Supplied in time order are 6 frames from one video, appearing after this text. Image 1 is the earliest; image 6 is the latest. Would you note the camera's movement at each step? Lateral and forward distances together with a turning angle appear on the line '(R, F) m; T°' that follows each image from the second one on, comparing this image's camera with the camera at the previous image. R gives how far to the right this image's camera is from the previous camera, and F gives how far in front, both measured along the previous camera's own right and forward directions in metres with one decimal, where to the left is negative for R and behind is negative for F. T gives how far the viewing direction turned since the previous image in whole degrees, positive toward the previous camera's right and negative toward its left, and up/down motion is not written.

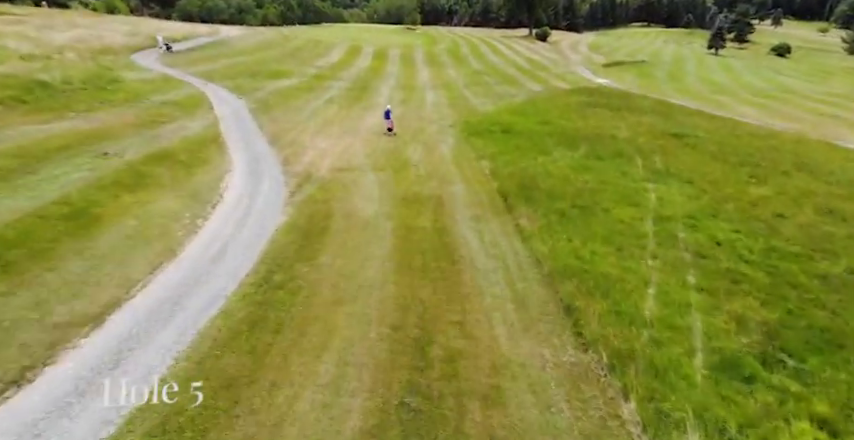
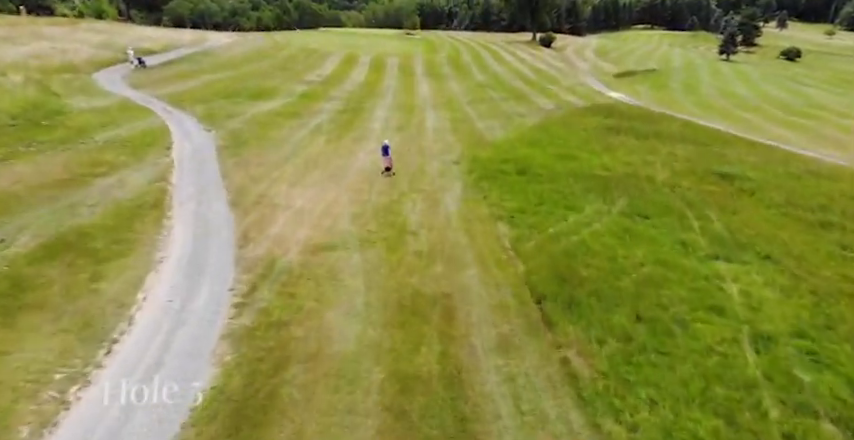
(-0.1, +2.8) m; 0°
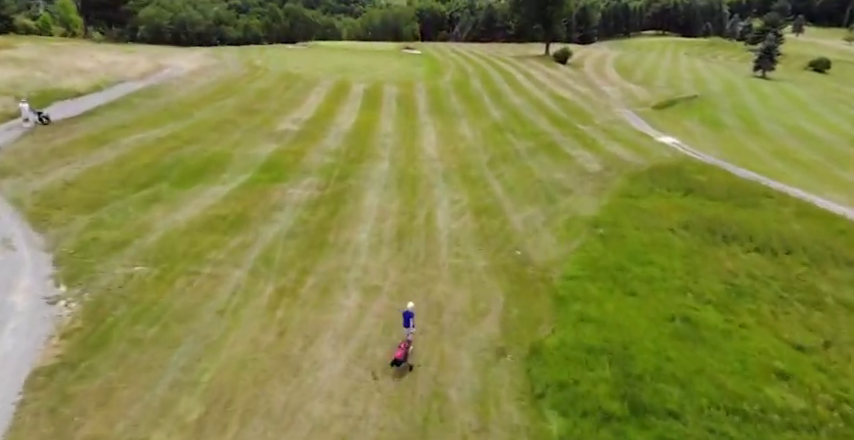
(-0.3, +7.2) m; 0°
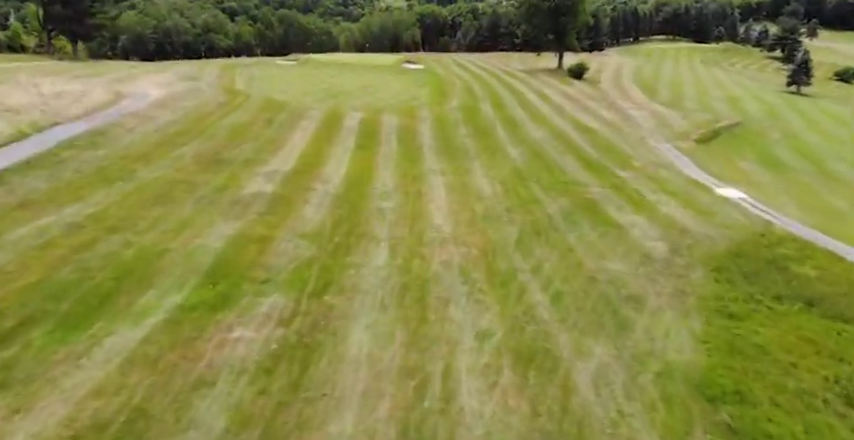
(-0.3, +5.6) m; 0°
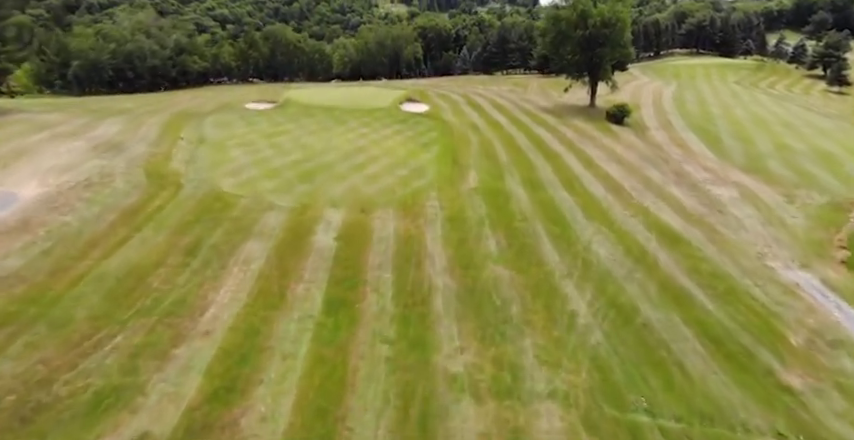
(-0.4, +11.7) m; 0°
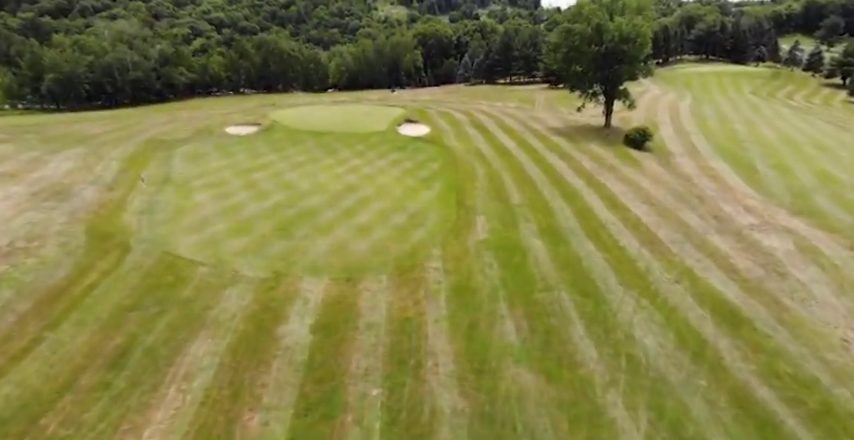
(0.0, +4.9) m; 0°
